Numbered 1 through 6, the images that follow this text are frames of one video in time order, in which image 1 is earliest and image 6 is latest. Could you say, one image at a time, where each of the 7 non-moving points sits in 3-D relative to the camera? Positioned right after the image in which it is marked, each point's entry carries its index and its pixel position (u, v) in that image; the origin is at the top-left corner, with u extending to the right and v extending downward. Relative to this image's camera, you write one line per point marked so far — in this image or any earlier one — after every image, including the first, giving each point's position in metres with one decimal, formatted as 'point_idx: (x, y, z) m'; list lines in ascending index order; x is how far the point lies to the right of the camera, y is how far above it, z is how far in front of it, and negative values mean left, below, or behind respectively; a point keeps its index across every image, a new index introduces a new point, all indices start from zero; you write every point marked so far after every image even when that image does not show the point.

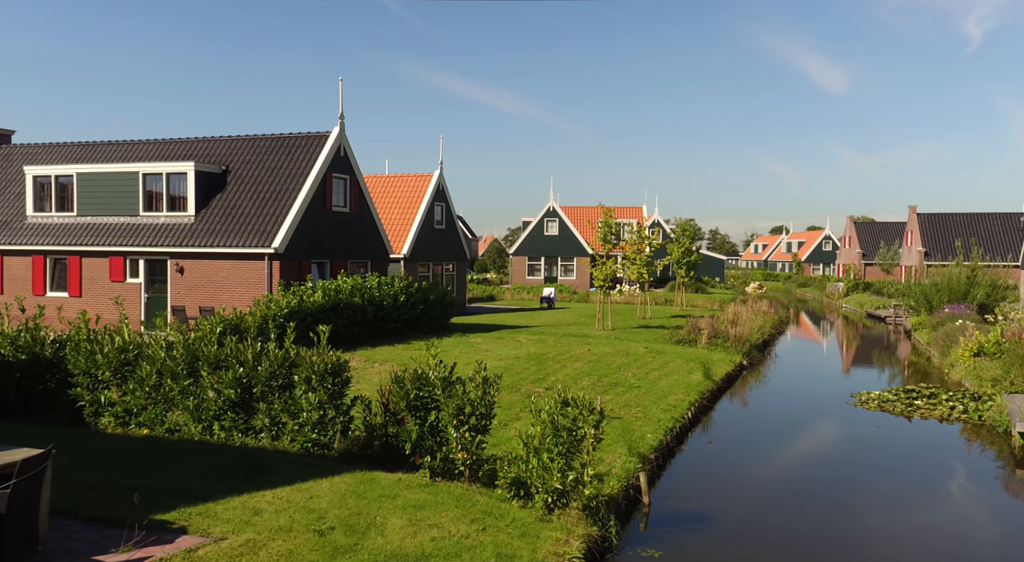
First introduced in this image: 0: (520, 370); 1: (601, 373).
0: (+0.1, -1.8, +17.1) m
1: (+1.8, -1.9, +17.2) m
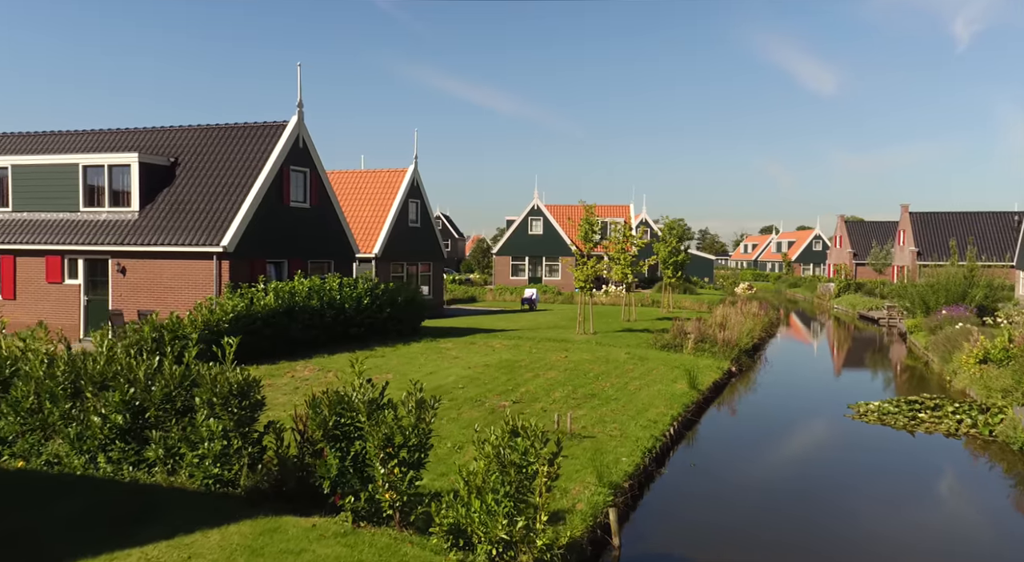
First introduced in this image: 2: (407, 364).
0: (-0.5, -1.8, +15.6) m
1: (+1.2, -1.9, +15.8) m
2: (-2.1, -1.7, +17.2) m
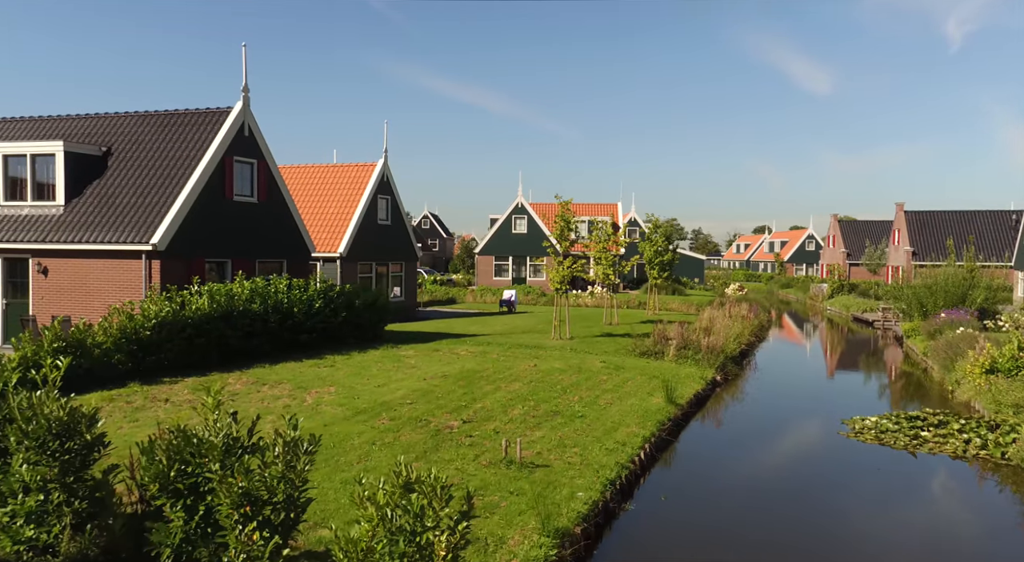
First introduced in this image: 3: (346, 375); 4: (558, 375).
0: (-1.2, -1.9, +14.0) m
1: (+0.5, -2.0, +14.2) m
2: (-2.9, -1.7, +15.5) m
3: (-3.0, -1.7, +15.5) m
4: (+0.9, -1.9, +16.7) m
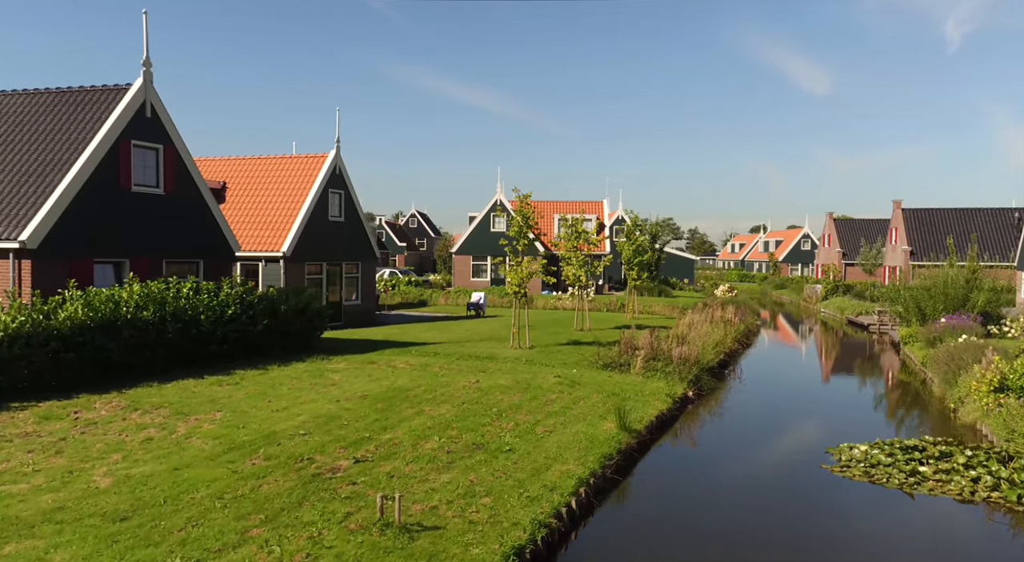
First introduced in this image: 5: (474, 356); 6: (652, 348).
0: (-2.3, -2.0, +11.7) m
1: (-0.6, -2.0, +11.9) m
2: (-4.0, -1.8, +13.3) m
3: (-4.2, -1.8, +13.3) m
4: (-0.2, -1.9, +14.5) m
5: (-0.9, -1.7, +19.0) m
6: (+3.1, -1.5, +18.7) m
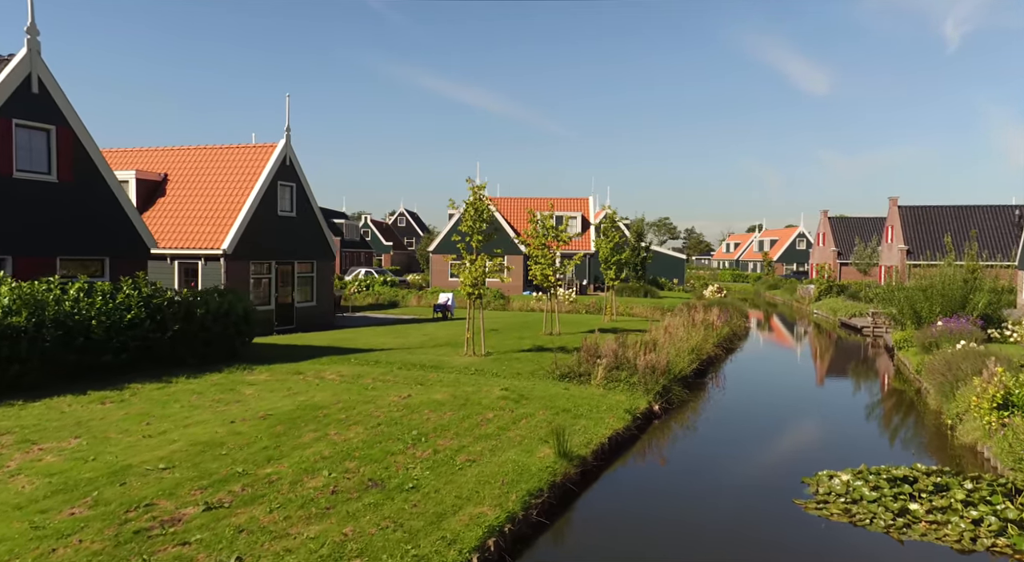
0: (-3.3, -2.0, +9.8) m
1: (-1.7, -2.0, +10.0) m
2: (-5.0, -1.8, +11.3) m
3: (-5.2, -1.8, +11.3) m
4: (-1.2, -1.9, +12.5) m
5: (-1.9, -1.7, +17.1) m
6: (+2.1, -1.5, +16.8) m
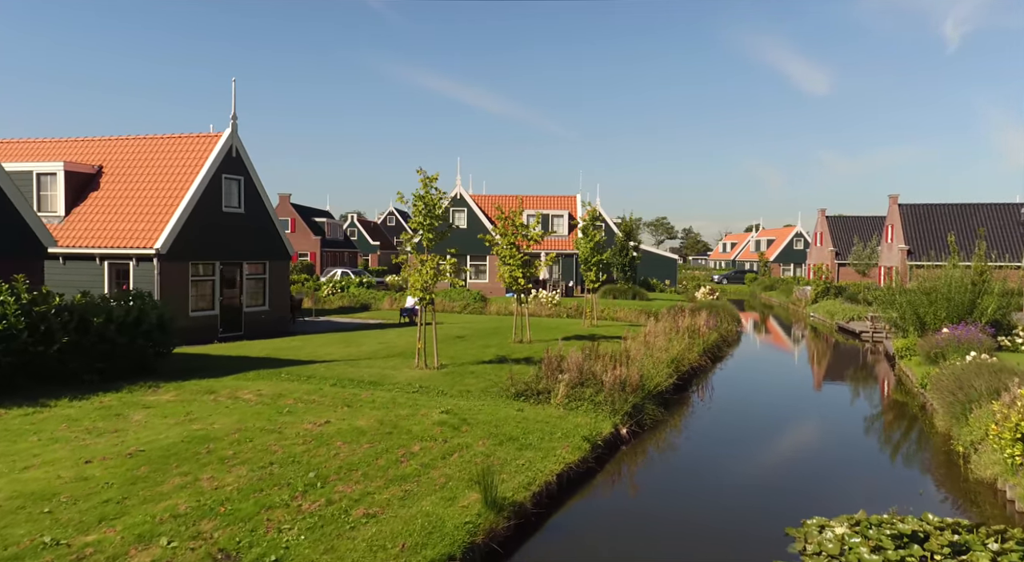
0: (-4.2, -2.1, +7.7) m
1: (-2.5, -2.1, +7.9) m
2: (-5.9, -1.9, +9.3) m
3: (-6.0, -1.9, +9.3) m
4: (-2.1, -2.0, +10.5) m
5: (-2.8, -1.8, +15.0) m
6: (+1.2, -1.6, +14.8) m
